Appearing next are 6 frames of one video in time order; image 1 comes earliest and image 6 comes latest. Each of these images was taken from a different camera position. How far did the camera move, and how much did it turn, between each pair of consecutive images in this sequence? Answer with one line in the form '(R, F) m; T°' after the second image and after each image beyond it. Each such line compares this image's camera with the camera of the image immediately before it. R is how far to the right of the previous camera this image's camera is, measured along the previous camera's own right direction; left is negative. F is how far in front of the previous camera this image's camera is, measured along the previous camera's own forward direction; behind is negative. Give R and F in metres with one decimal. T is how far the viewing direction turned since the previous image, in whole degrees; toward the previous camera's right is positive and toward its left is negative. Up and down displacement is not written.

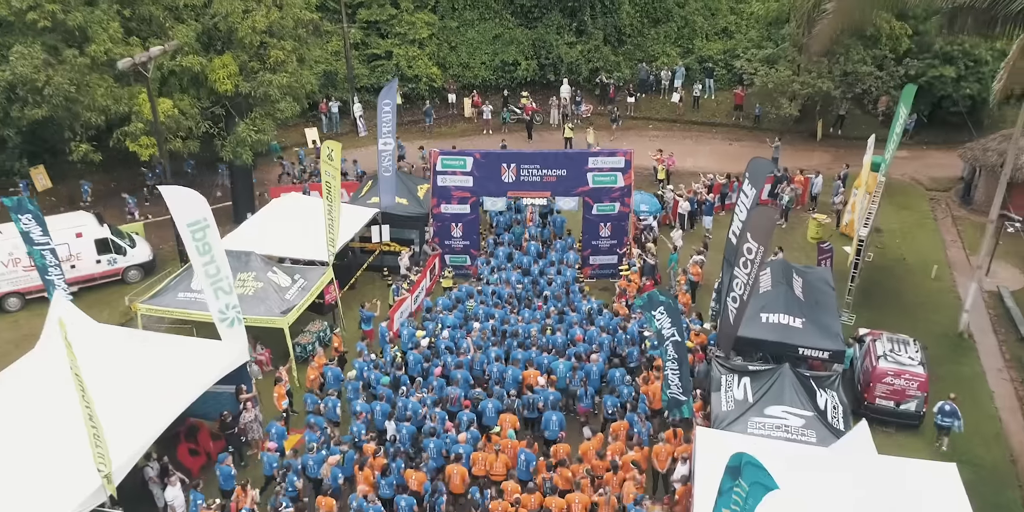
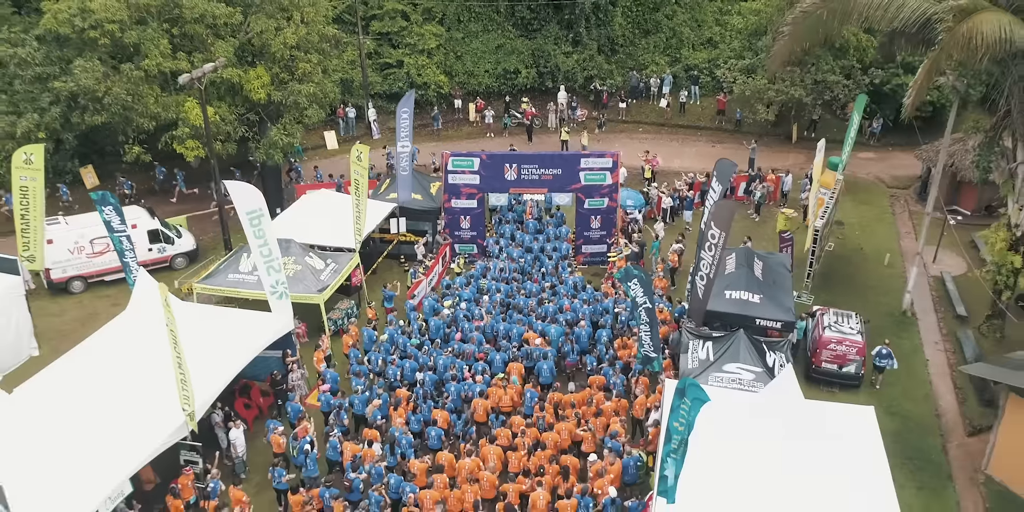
(-0.1, -2.2) m; 0°
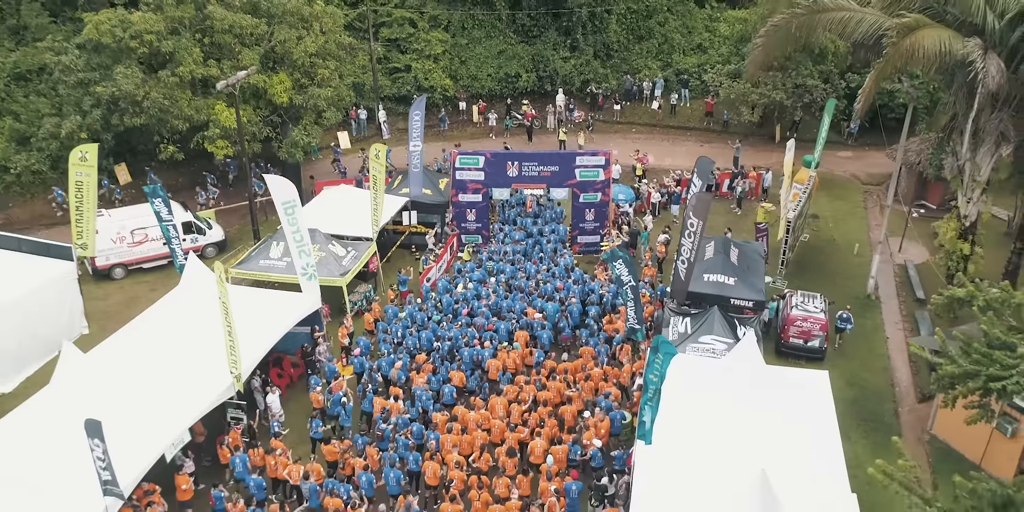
(-0.1, -1.8) m; 0°
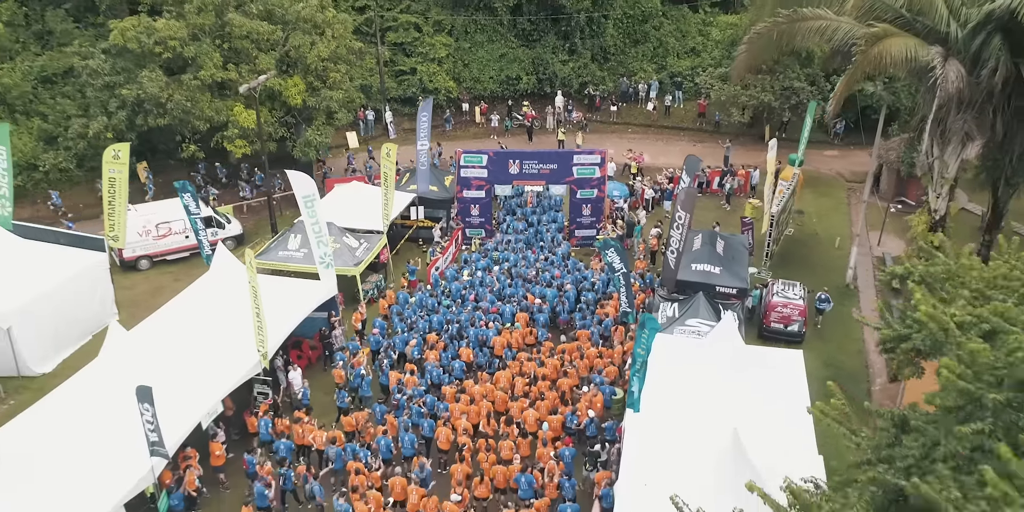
(0.0, -1.3) m; 0°
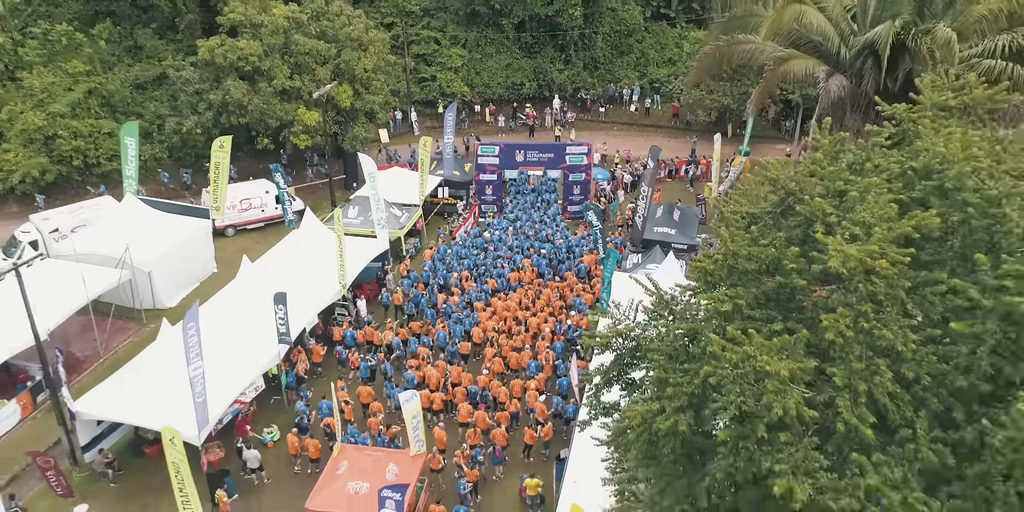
(-0.3, -5.9) m; 0°
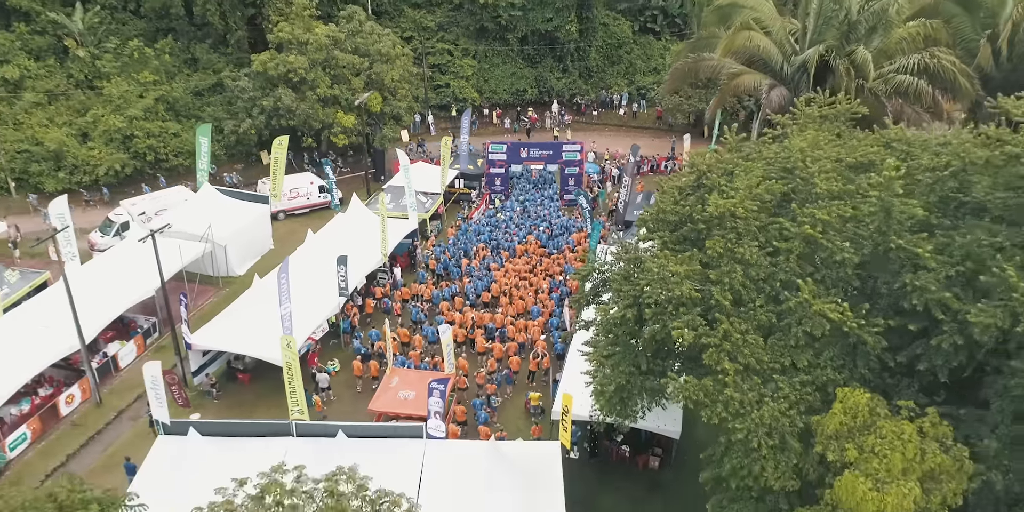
(-0.3, -5.2) m; 0°
